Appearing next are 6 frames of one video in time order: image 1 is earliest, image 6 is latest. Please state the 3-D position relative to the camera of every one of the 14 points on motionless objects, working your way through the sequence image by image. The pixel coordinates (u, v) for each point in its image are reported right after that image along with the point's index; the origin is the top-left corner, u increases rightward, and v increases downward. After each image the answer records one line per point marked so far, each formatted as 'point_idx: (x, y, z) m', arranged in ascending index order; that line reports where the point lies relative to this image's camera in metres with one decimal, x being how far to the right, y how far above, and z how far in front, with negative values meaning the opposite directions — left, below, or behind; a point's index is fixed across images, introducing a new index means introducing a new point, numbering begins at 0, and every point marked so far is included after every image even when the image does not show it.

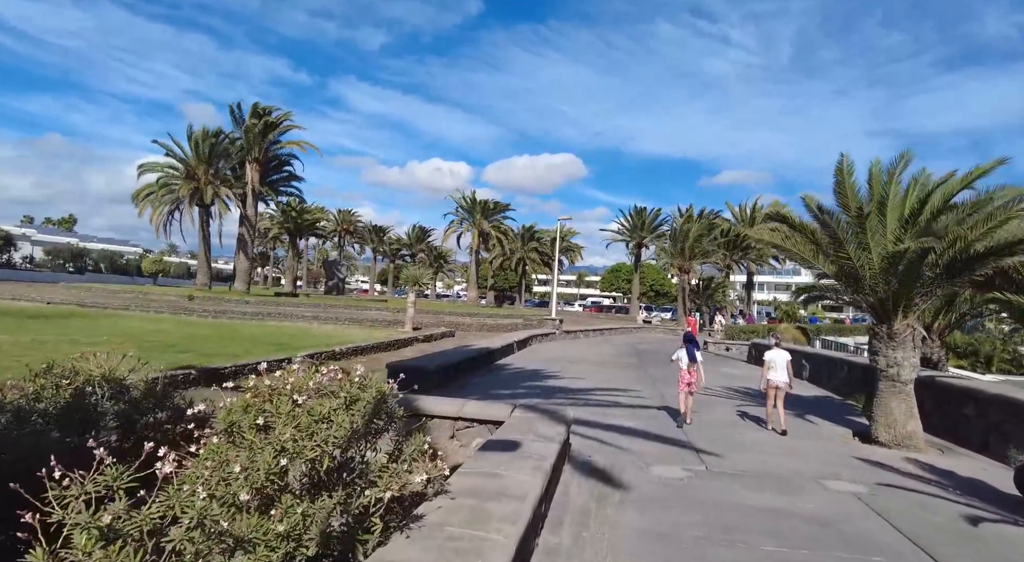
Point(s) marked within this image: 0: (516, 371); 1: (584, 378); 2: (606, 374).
0: (+0.1, -2.0, +13.7) m
1: (+1.6, -2.1, +13.5) m
2: (+2.3, -2.2, +14.7) m
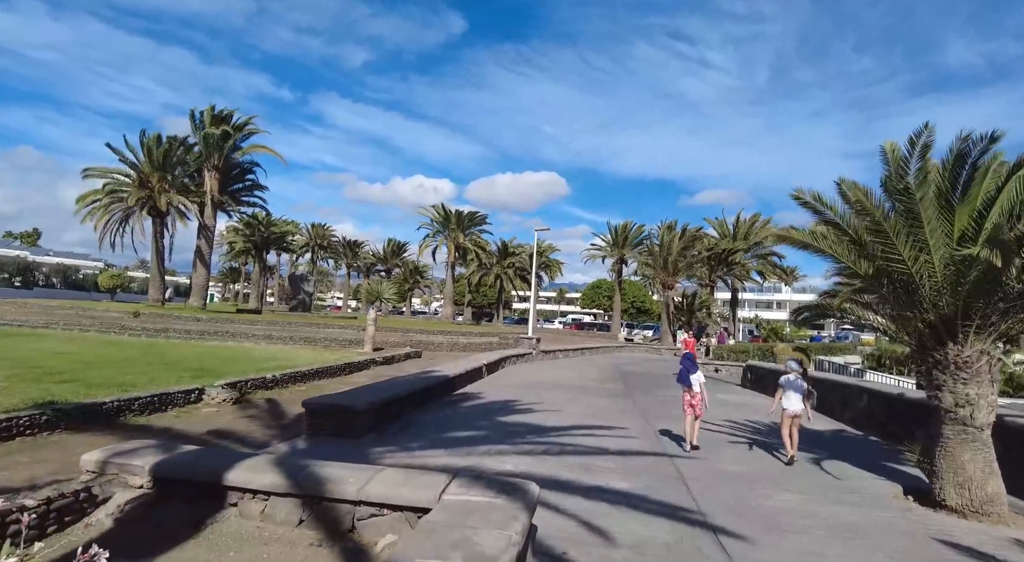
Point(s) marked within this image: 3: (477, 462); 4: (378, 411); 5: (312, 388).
0: (-0.6, -2.3, +11.5) m
1: (+0.9, -2.4, +11.3) m
2: (+1.5, -2.5, +12.5) m
3: (-0.4, -2.0, +6.9) m
4: (-1.8, -1.8, +8.3) m
5: (-4.5, -2.5, +14.0) m
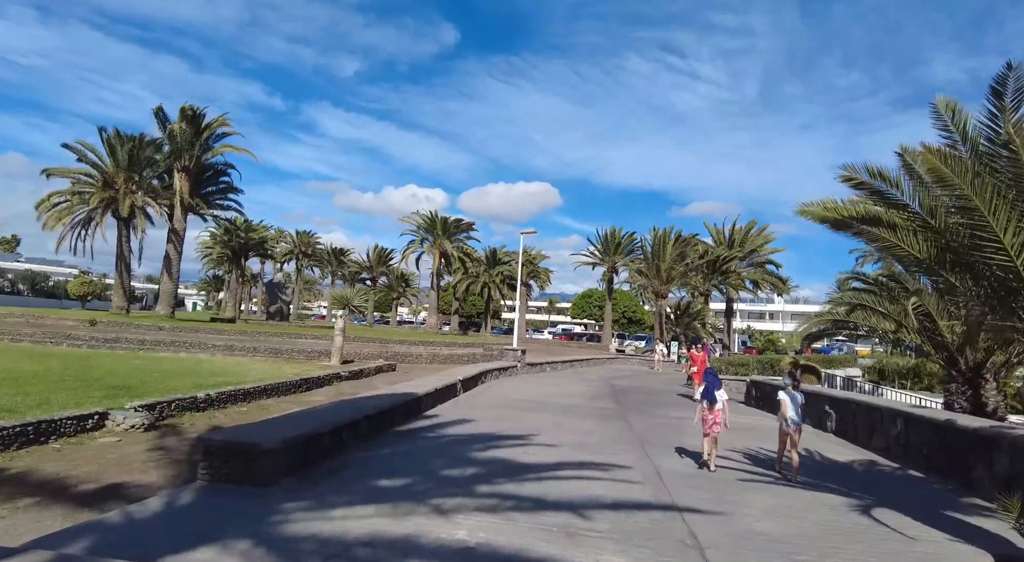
0: (-1.0, -2.3, +9.6) m
1: (+0.5, -2.4, +9.4) m
2: (+1.1, -2.6, +10.7) m
3: (-0.8, -2.0, +5.0) m
4: (-2.2, -1.7, +6.5) m
5: (-5.0, -2.5, +12.0) m
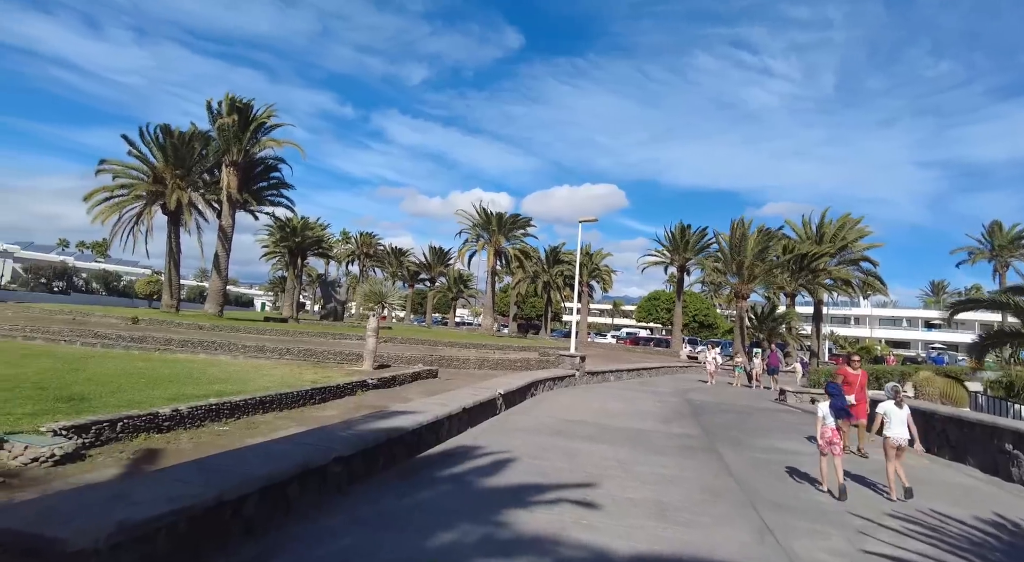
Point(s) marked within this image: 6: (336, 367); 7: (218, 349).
0: (-0.5, -2.1, +6.7) m
1: (+1.0, -2.2, +6.4) m
2: (+1.7, -2.4, +7.6) m
3: (-0.7, -1.8, +2.2) m
4: (-2.0, -1.5, +3.7) m
5: (-4.2, -2.3, +9.6) m
6: (-5.2, -2.5, +18.2) m
7: (-9.6, -2.2, +19.9) m
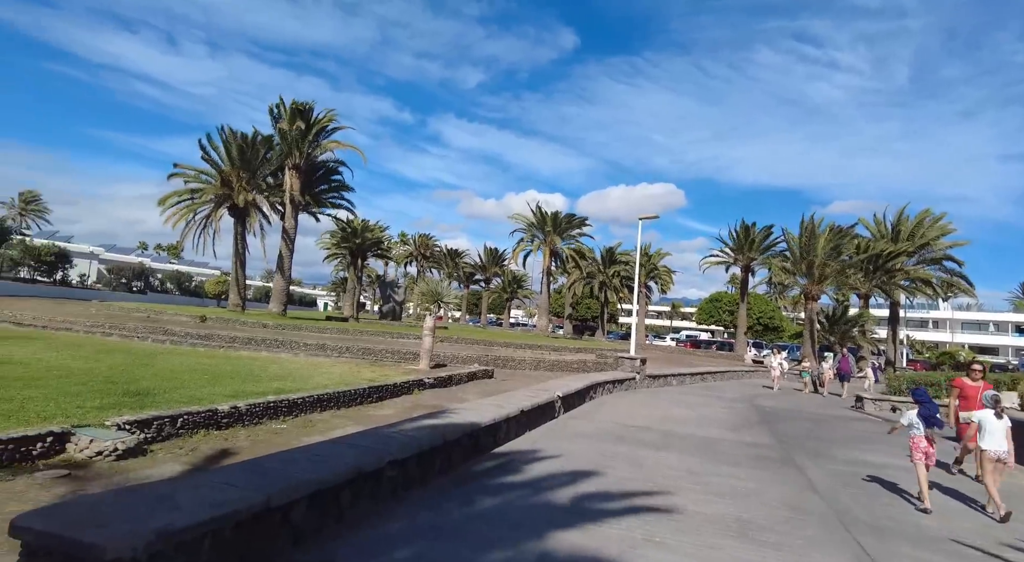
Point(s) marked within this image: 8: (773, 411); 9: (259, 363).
0: (+0.1, -2.1, +6.4) m
1: (+1.6, -2.2, +5.9) m
2: (+2.4, -2.3, +7.0) m
3: (-0.5, -1.7, +1.8) m
4: (-1.6, -1.5, +3.5) m
5: (-3.3, -2.3, +9.5) m
6: (-3.5, -2.5, +18.2) m
7: (-7.7, -2.2, +20.3) m
8: (+6.6, -3.3, +15.5) m
9: (-6.4, -2.1, +15.6) m
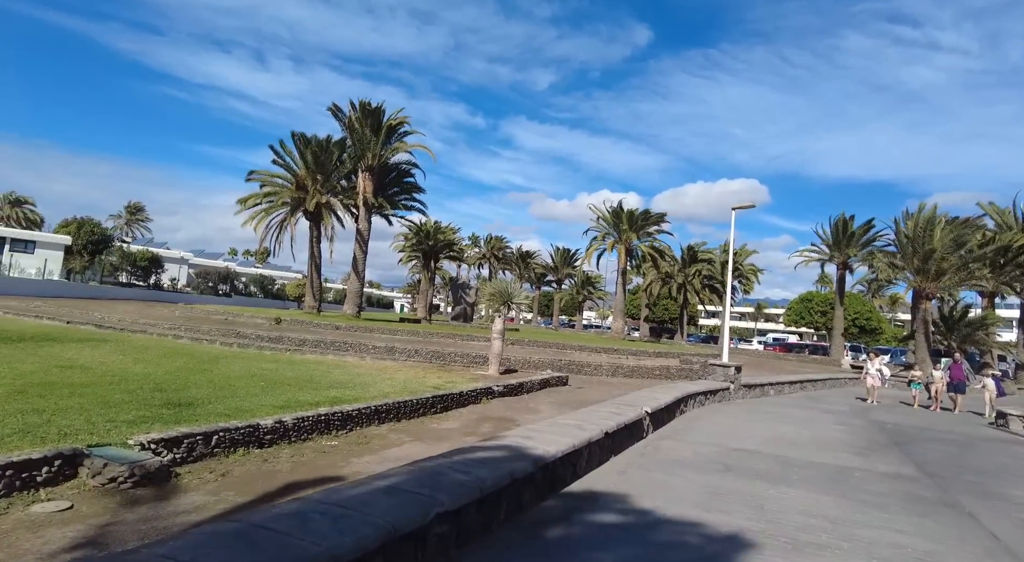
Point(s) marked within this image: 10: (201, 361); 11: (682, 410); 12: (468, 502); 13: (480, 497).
0: (+0.8, -2.0, +4.9) m
1: (+2.2, -2.1, +4.3) m
2: (+3.2, -2.3, +5.3) m
3: (-0.3, -1.7, +0.5) m
4: (-1.2, -1.4, +2.3) m
5: (-2.2, -2.2, +8.4) m
6: (-1.4, -2.5, +17.1) m
7: (-5.3, -2.3, +19.7) m
8: (+8.4, -3.2, +13.3) m
9: (-4.5, -2.1, +14.8) m
10: (-6.8, -1.8, +13.6) m
11: (+3.4, -2.6, +12.2) m
12: (-0.3, -1.5, +4.3) m
13: (-0.2, -1.6, +4.4) m
